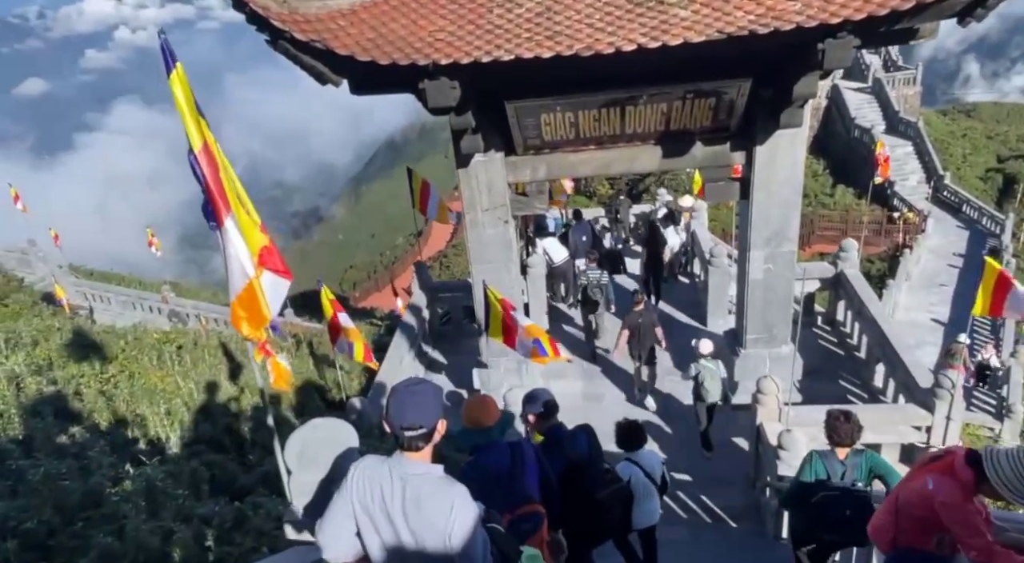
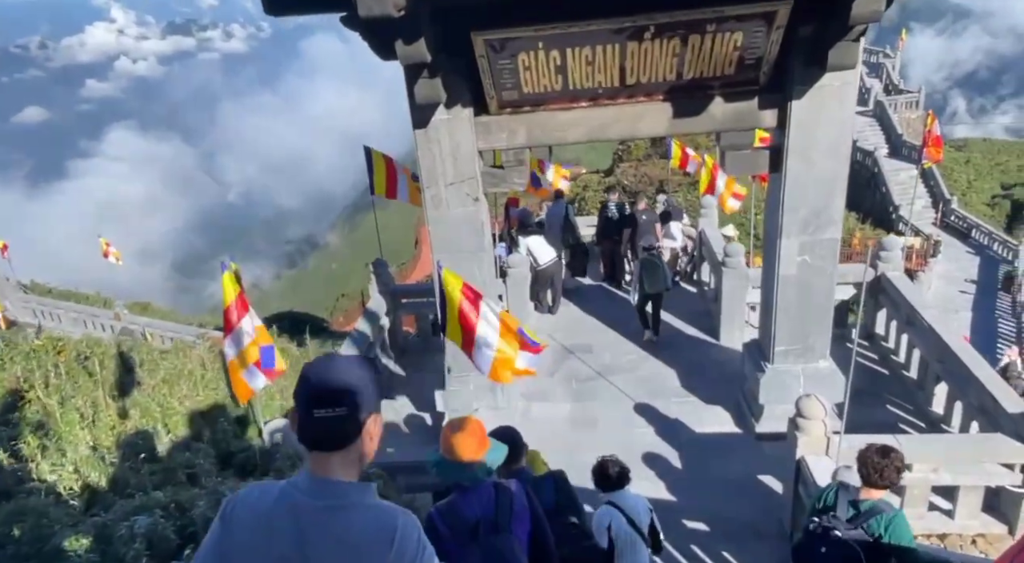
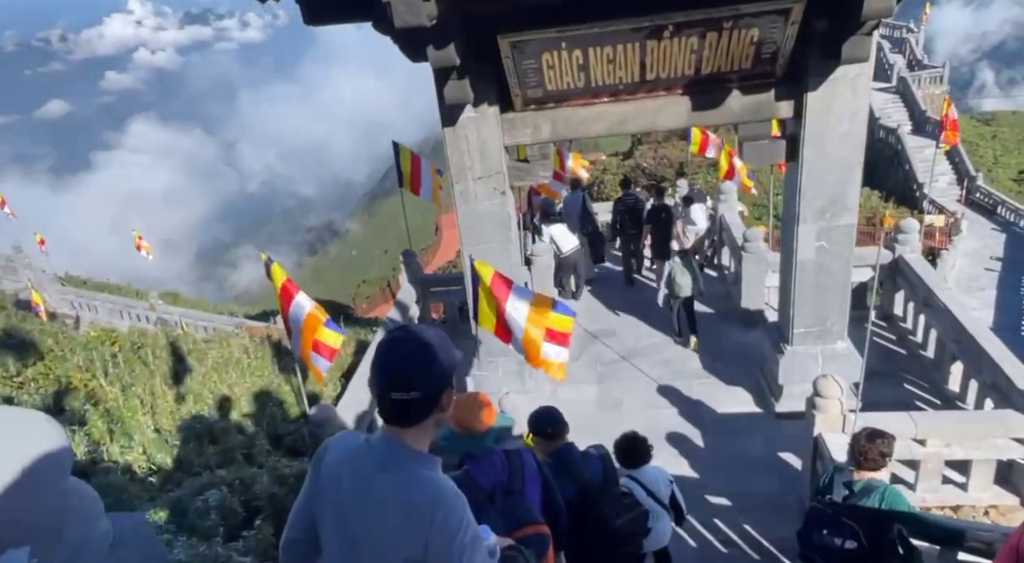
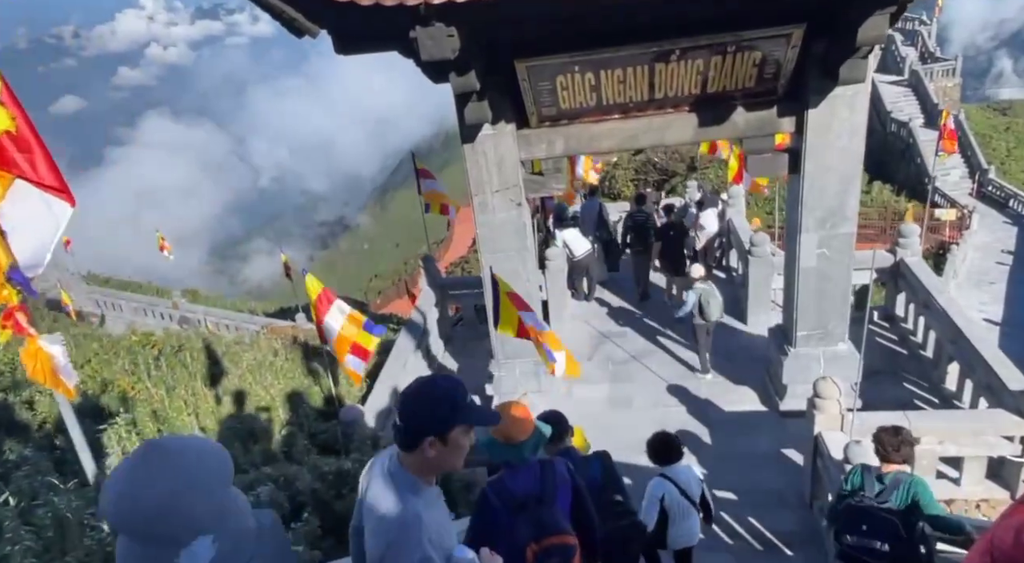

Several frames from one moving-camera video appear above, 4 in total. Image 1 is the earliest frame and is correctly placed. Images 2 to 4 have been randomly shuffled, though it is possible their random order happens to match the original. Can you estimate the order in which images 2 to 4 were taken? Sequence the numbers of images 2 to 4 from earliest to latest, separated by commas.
4, 3, 2
